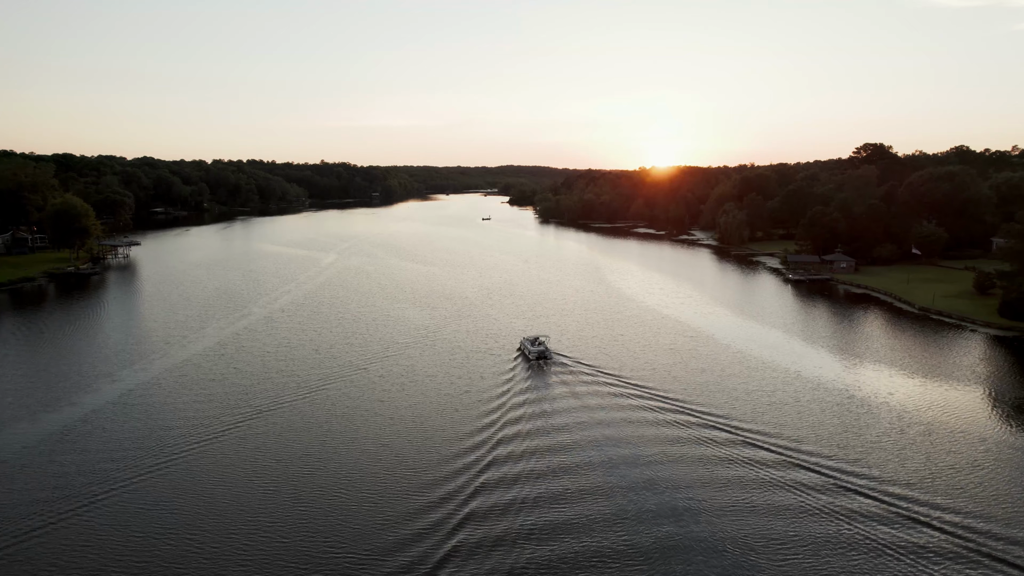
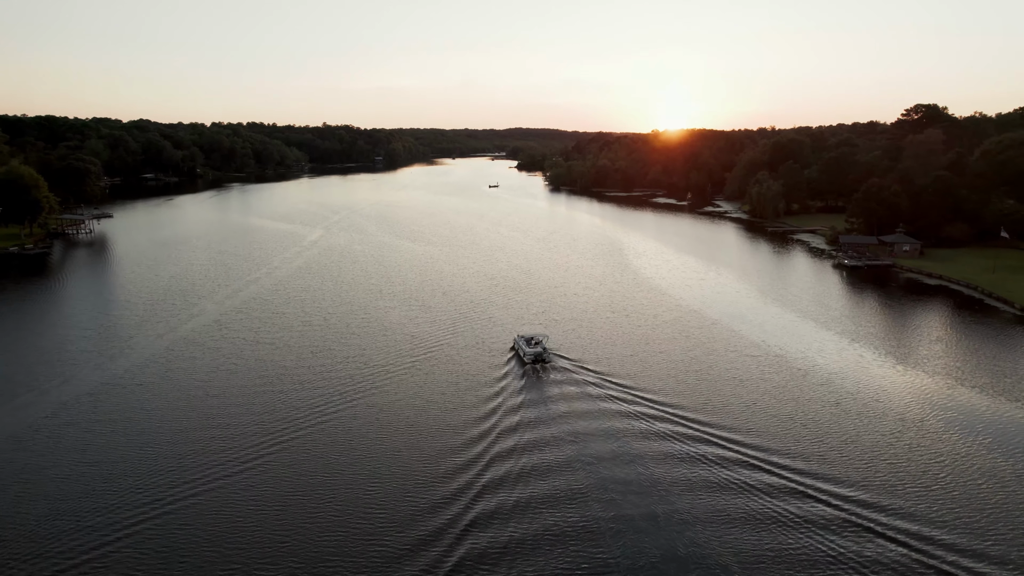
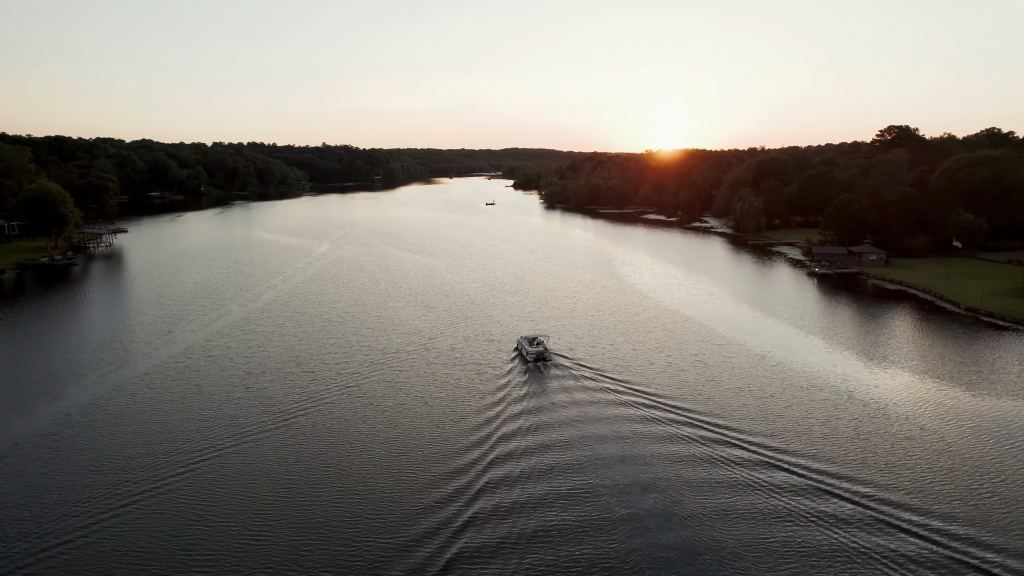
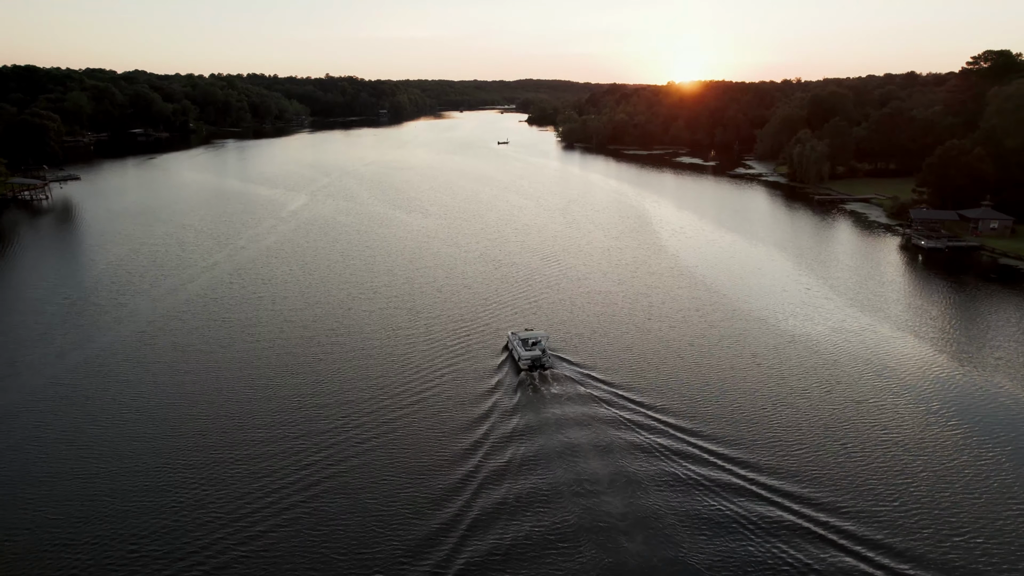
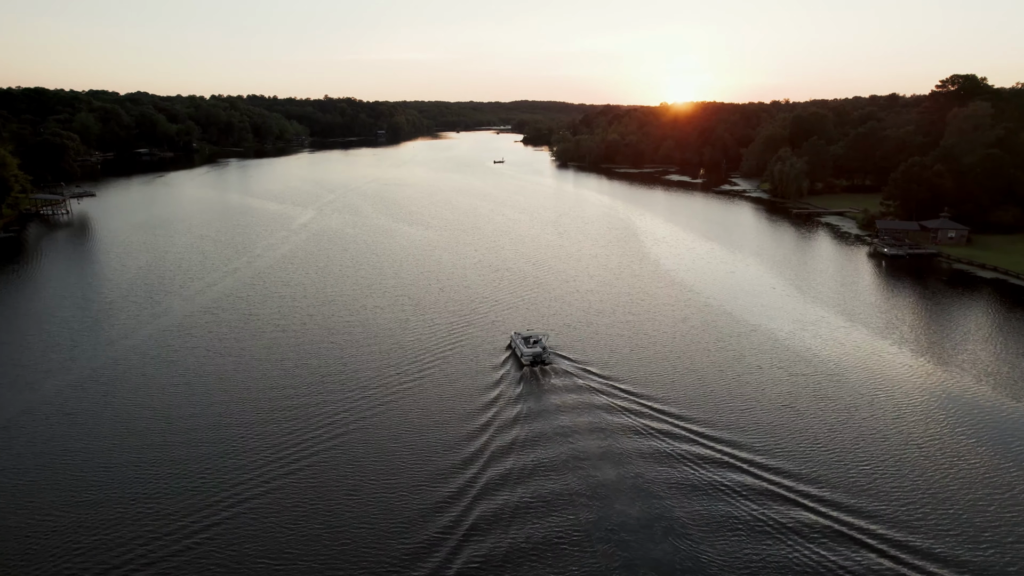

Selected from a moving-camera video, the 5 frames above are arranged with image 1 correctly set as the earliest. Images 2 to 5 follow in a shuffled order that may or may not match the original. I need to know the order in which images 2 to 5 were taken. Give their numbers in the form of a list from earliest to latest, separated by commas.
3, 2, 5, 4
